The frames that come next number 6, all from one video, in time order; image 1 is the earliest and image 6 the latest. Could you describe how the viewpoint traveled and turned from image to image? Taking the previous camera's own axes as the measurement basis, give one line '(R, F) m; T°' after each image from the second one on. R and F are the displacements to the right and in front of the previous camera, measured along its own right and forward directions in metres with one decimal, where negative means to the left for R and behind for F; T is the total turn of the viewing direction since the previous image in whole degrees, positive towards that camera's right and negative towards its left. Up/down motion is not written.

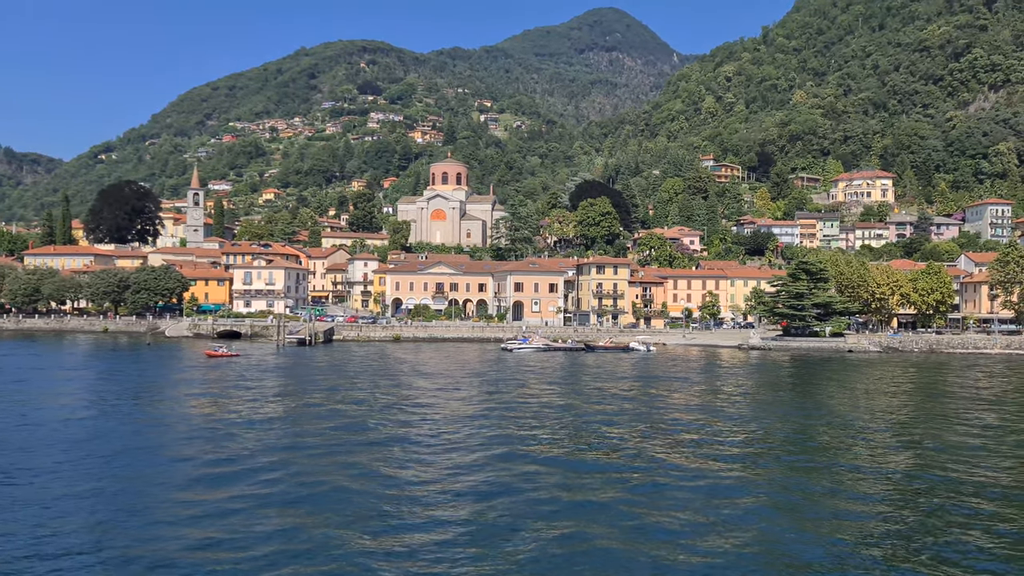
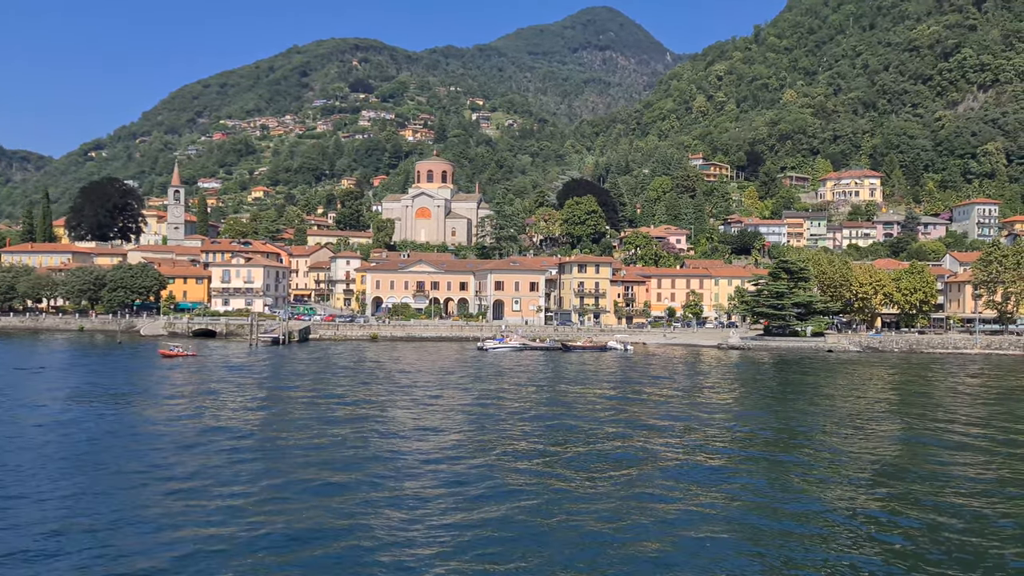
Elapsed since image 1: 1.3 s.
(+1.3, +0.7) m; 0°
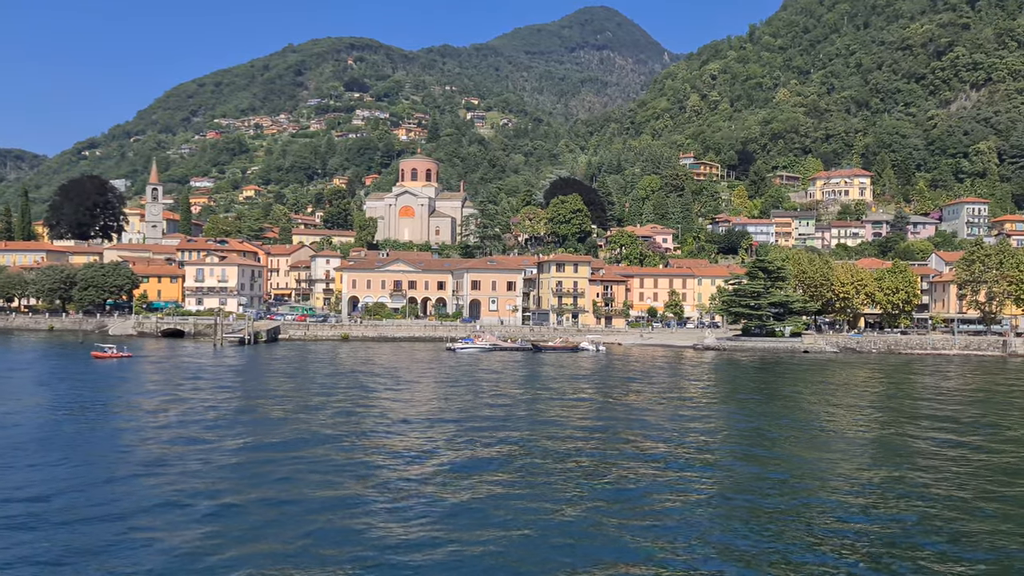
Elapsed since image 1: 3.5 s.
(+2.1, +1.2) m; 0°
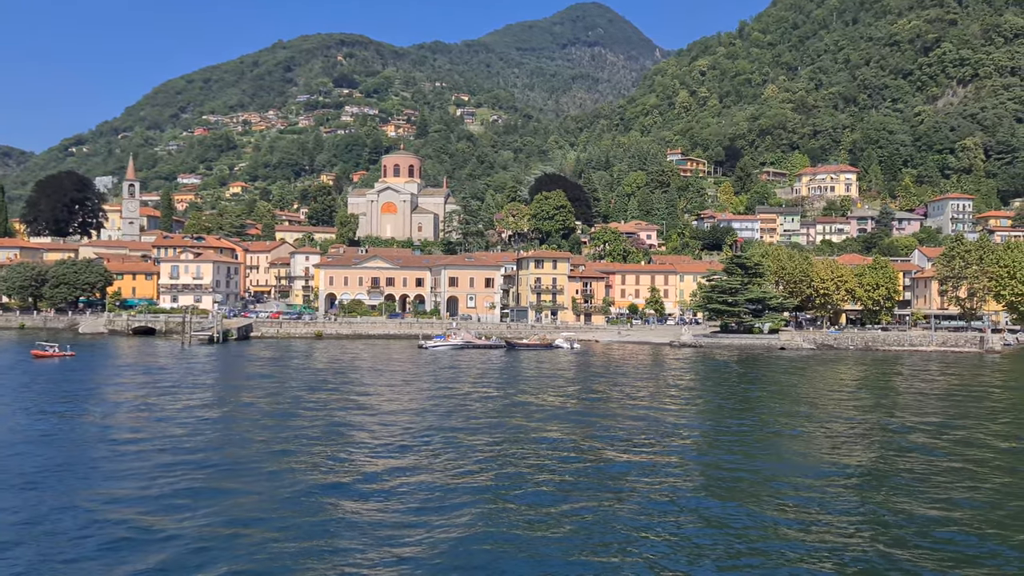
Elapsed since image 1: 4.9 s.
(+1.4, +0.8) m; 0°
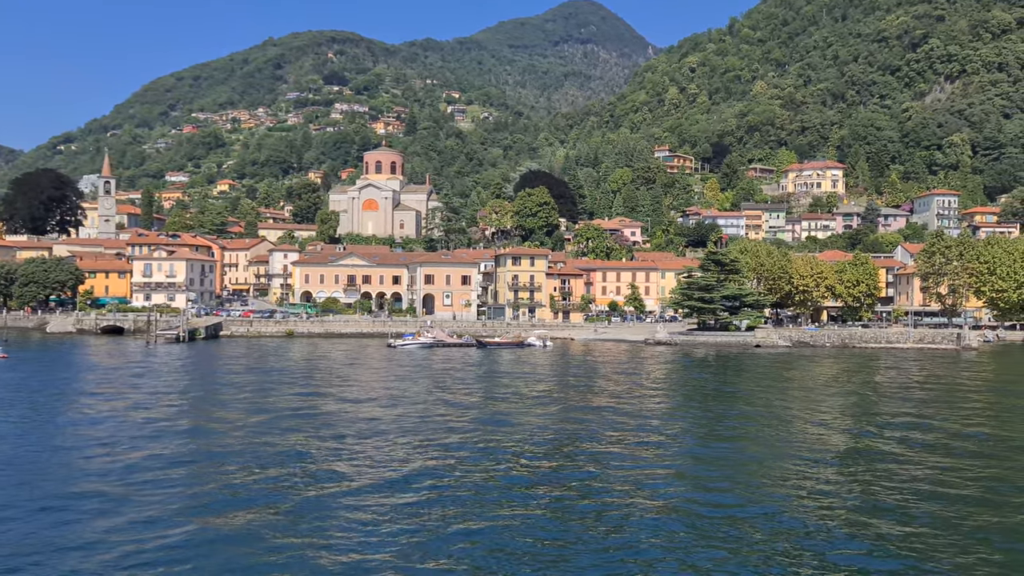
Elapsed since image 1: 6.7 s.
(+1.6, +1.0) m; 0°
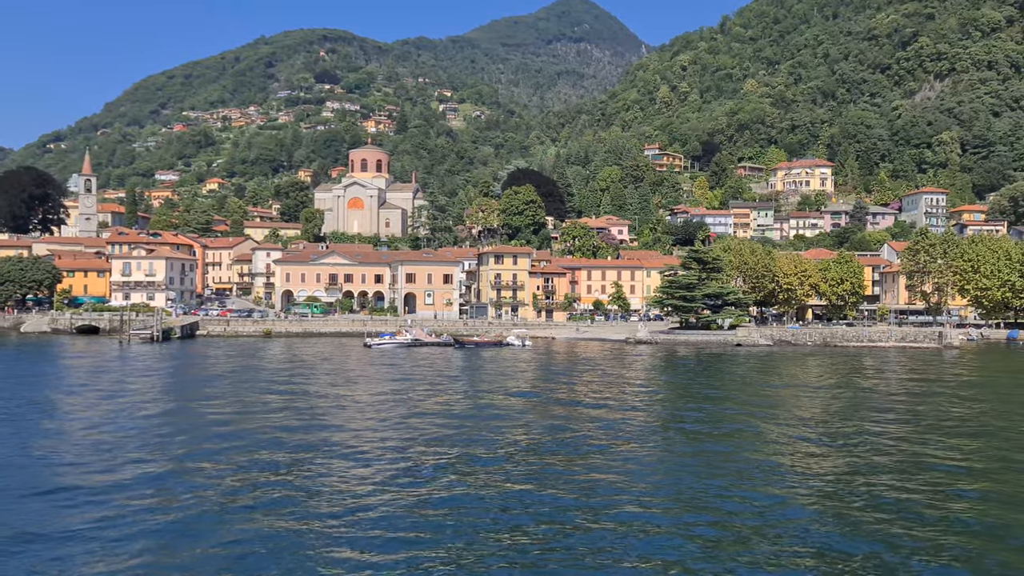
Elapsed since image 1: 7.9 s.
(+1.1, +0.7) m; 0°
